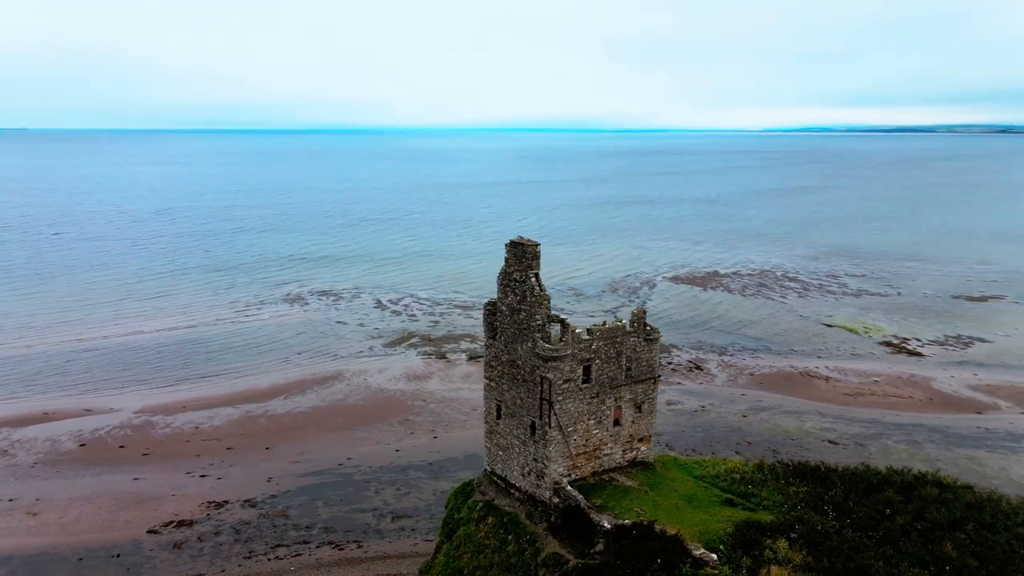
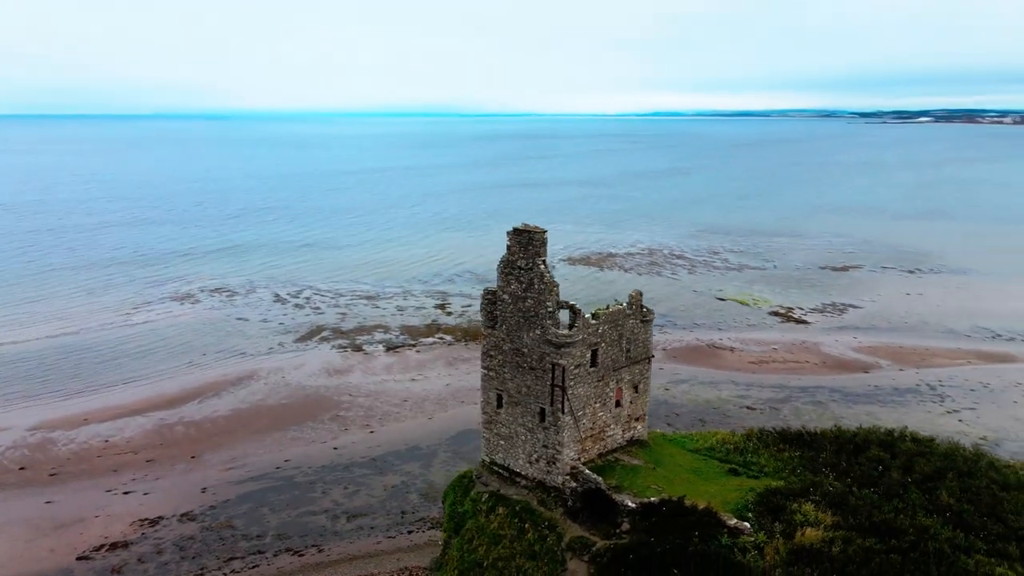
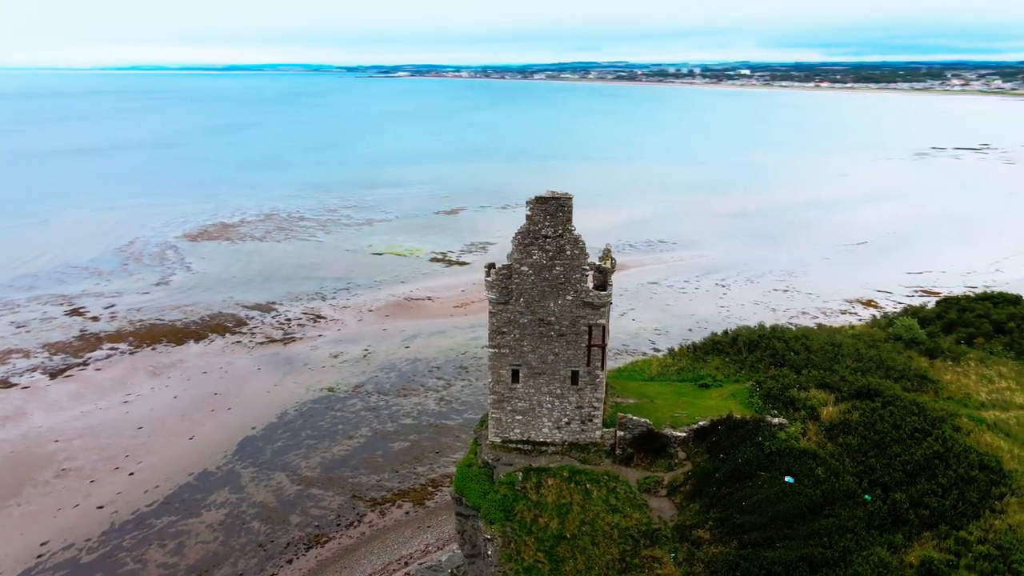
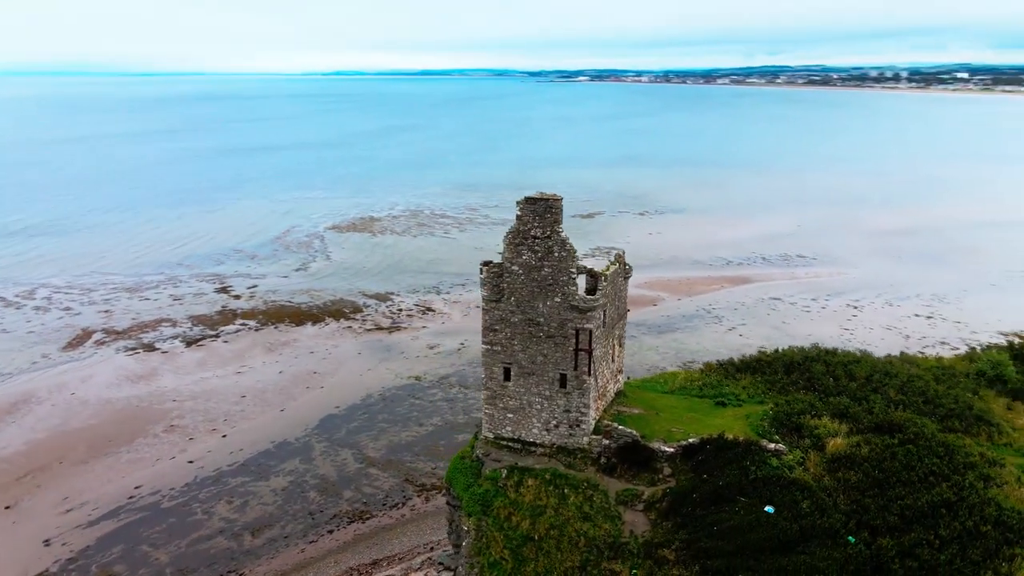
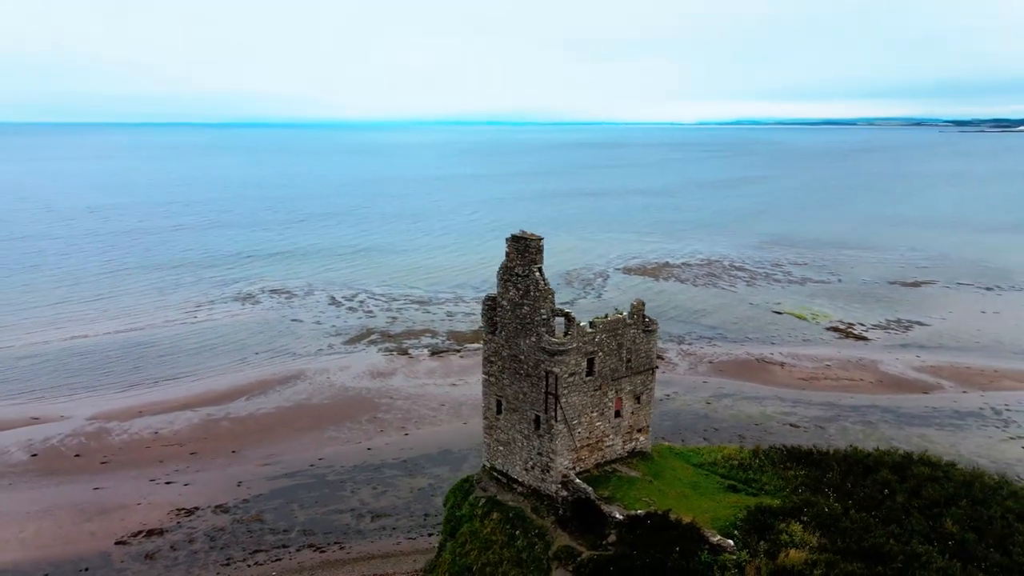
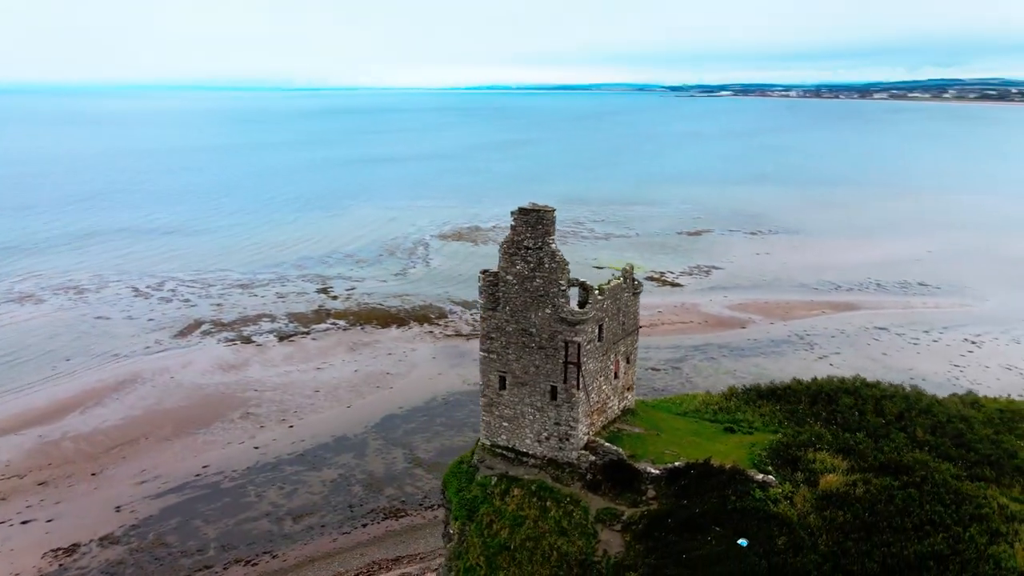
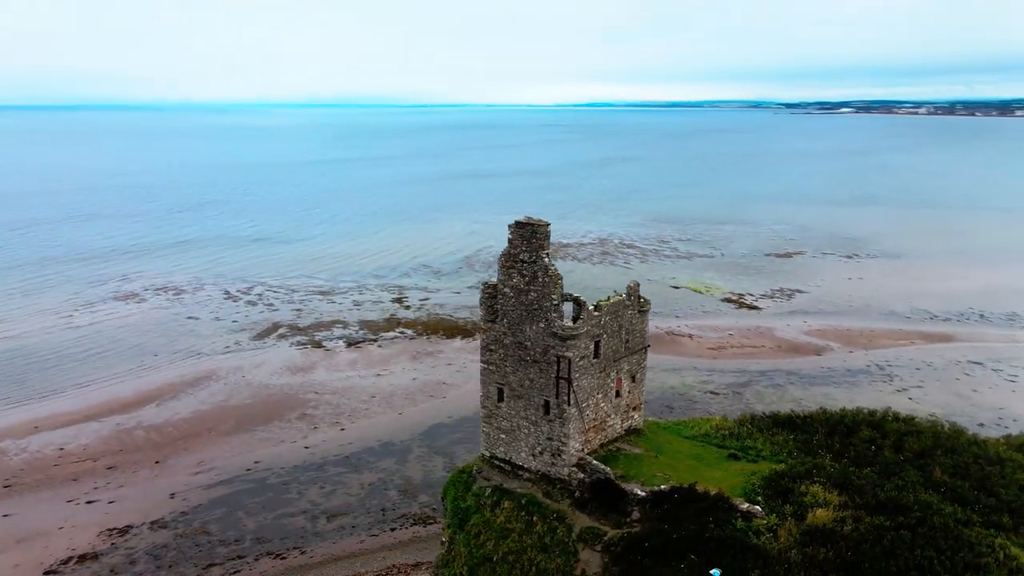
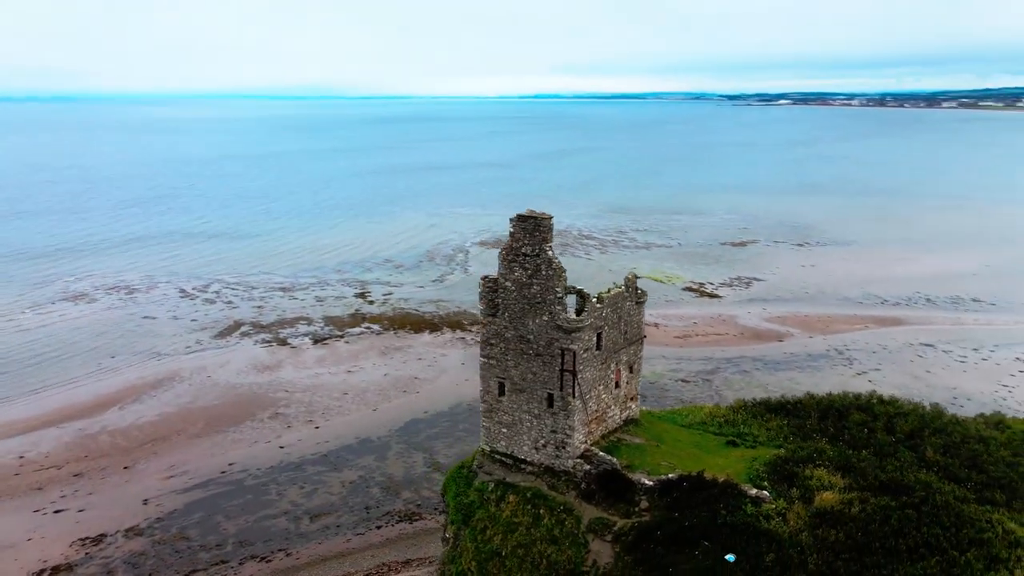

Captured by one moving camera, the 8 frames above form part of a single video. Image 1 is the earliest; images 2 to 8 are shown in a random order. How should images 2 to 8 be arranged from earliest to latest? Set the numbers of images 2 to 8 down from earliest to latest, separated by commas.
5, 2, 7, 8, 6, 4, 3
